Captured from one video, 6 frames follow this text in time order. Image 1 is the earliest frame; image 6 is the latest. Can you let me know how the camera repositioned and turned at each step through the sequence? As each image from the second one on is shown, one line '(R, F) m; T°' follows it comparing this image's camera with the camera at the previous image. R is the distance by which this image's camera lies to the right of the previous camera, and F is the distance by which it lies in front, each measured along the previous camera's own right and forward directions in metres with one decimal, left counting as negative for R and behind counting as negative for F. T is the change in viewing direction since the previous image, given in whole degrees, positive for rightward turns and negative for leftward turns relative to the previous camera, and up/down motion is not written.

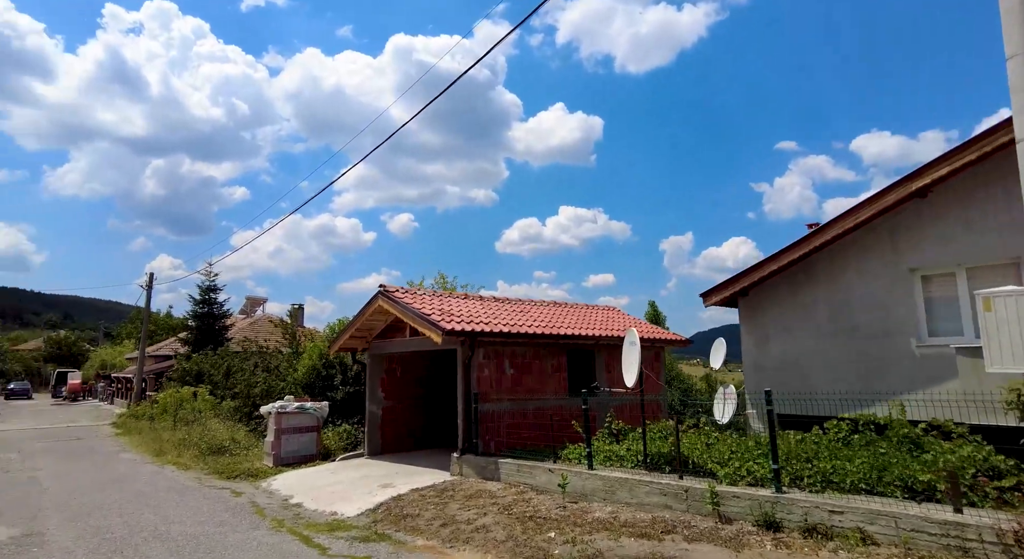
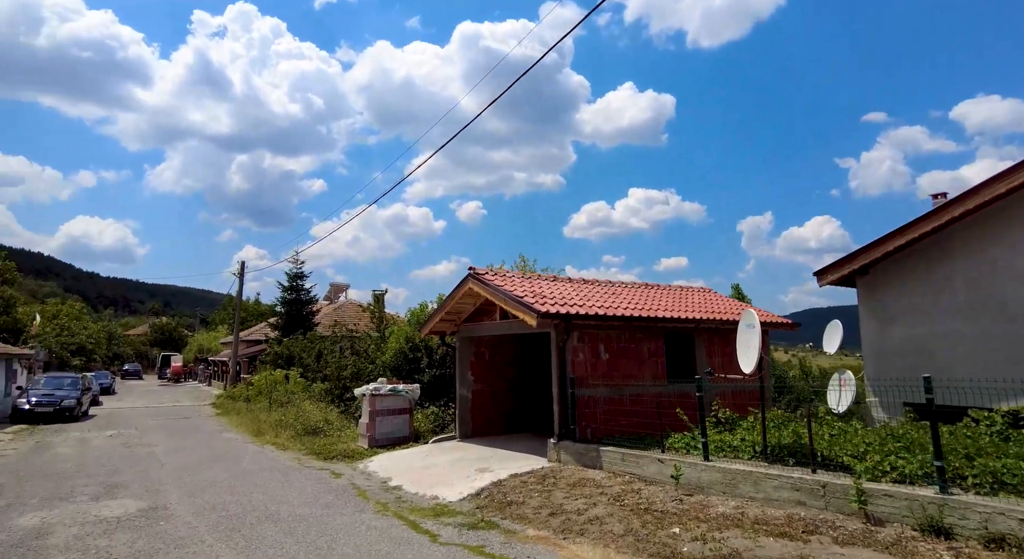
(-0.4, +0.3) m; -7°
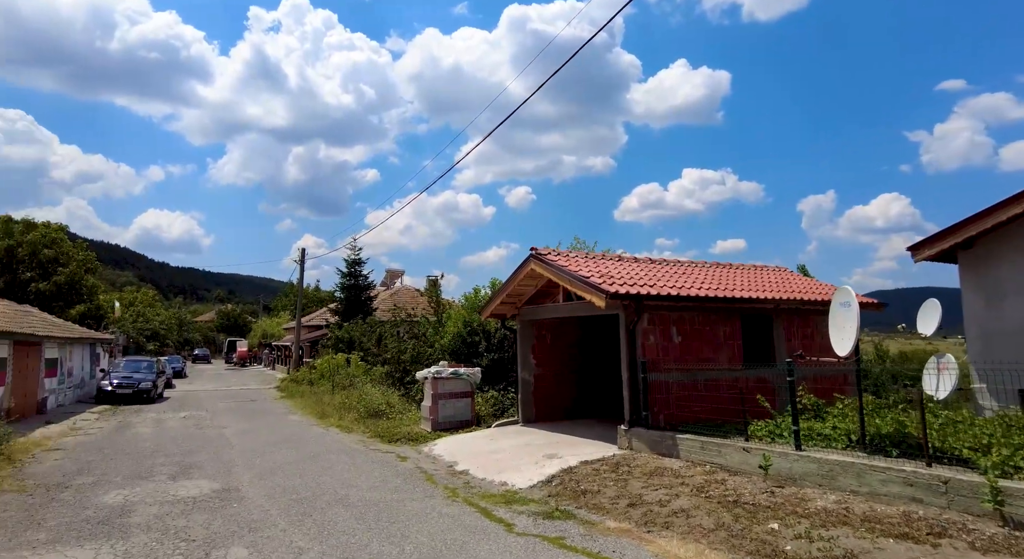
(-0.2, +0.3) m; -5°
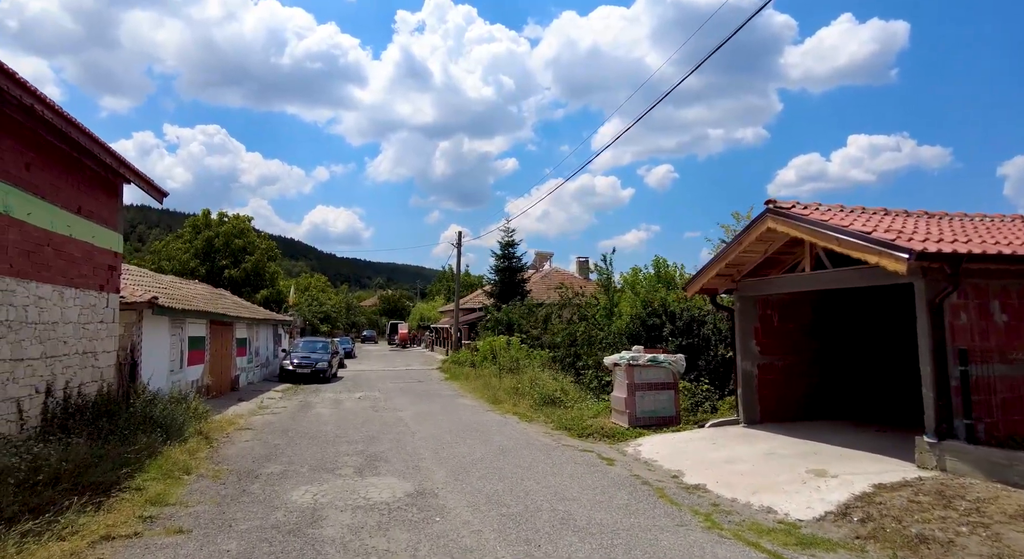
(-1.1, +1.6) m; -13°
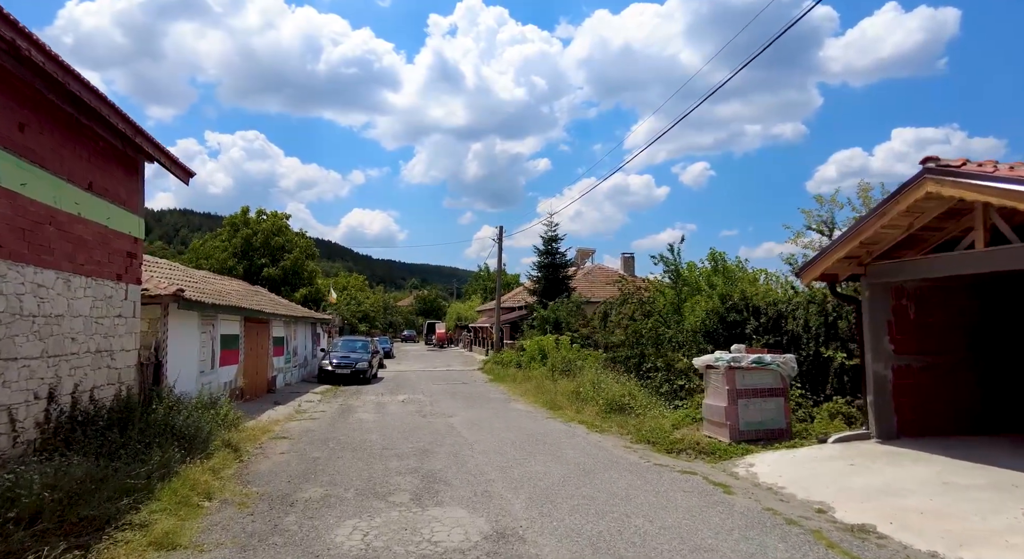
(-0.6, +1.6) m; -3°
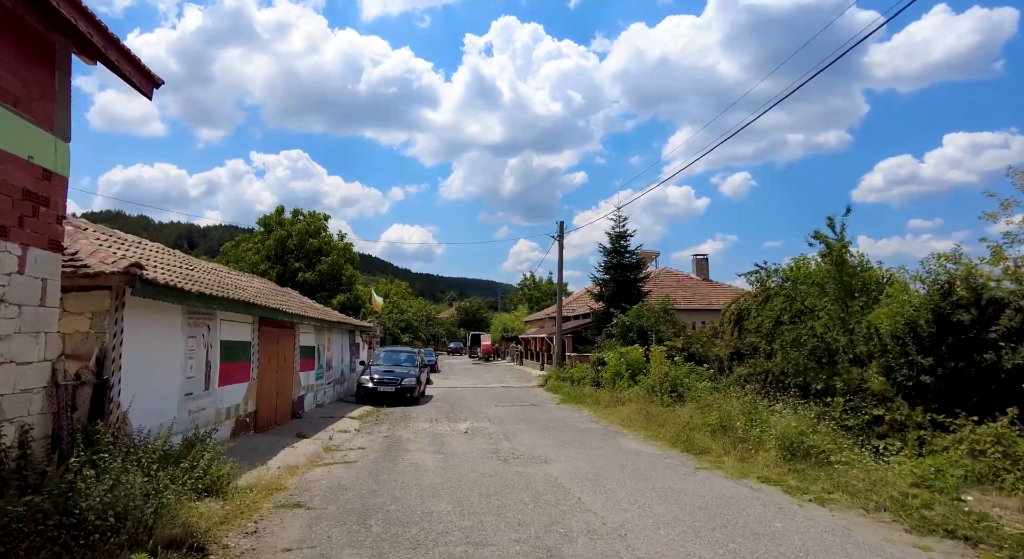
(-1.3, +4.2) m; -4°
